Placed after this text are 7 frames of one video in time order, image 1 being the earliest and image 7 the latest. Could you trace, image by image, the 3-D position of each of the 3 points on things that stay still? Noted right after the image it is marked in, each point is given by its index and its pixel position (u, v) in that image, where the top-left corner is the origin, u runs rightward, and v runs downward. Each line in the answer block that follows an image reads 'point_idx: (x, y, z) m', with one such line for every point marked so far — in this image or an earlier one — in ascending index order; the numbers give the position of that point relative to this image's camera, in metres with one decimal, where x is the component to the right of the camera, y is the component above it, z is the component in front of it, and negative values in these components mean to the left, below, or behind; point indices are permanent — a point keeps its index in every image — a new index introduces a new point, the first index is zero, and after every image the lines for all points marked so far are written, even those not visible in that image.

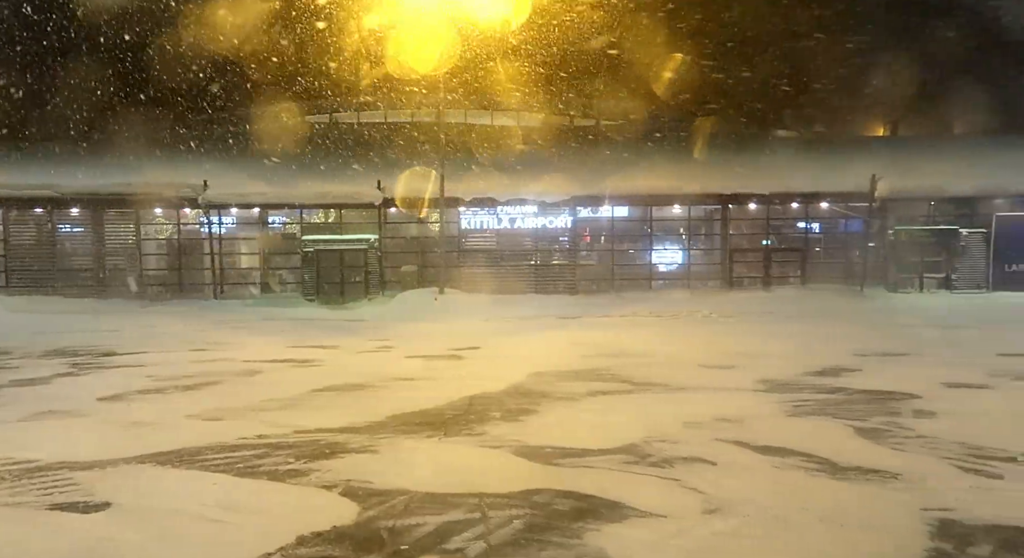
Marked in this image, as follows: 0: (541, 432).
0: (+0.3, -1.5, +8.4) m
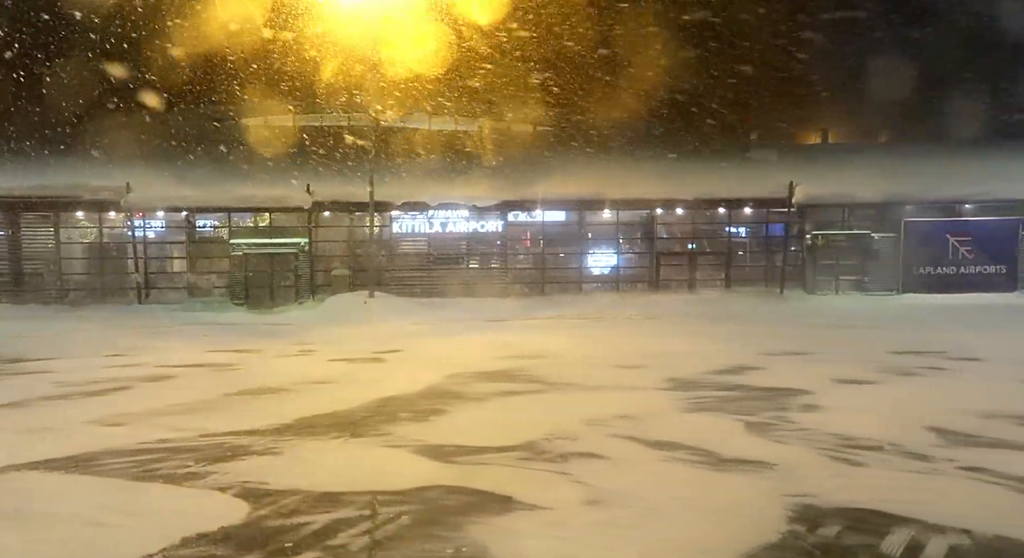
0: (-0.7, -1.5, +8.5) m
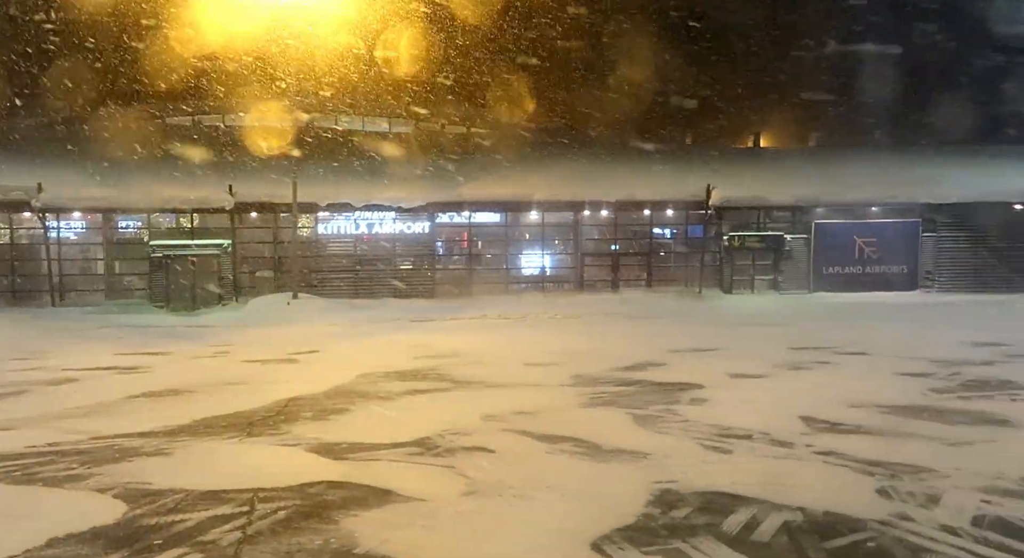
0: (-1.7, -1.5, +8.6) m
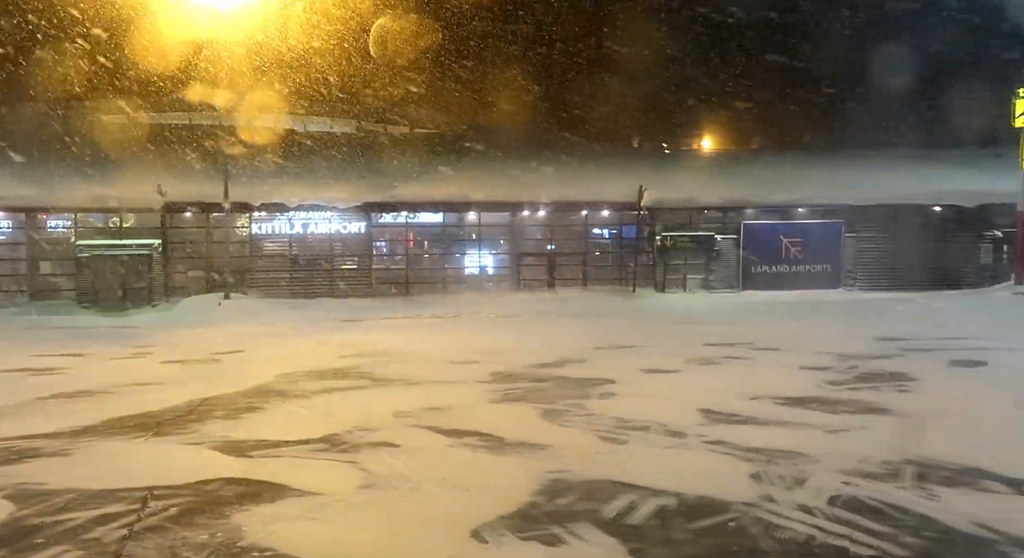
0: (-2.5, -1.5, +8.5) m
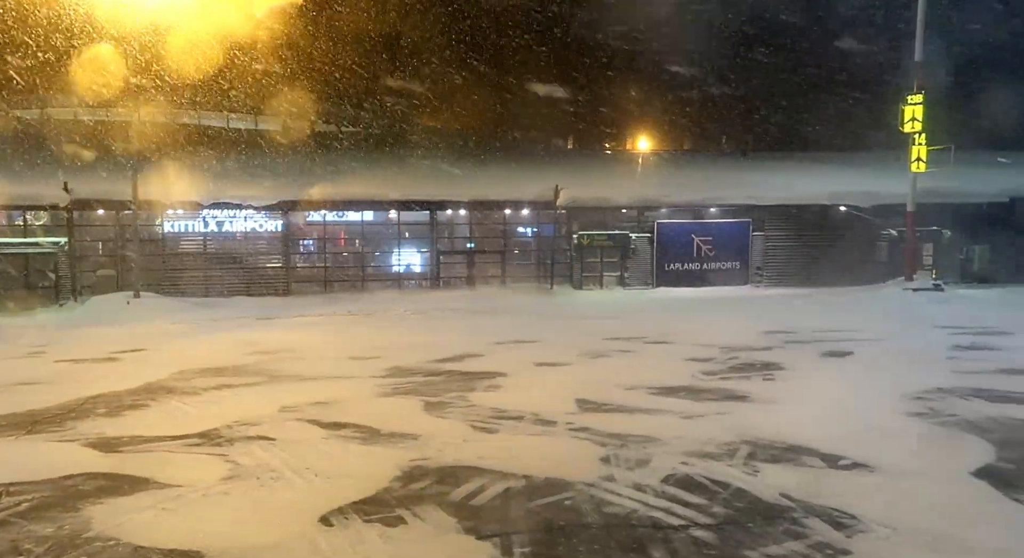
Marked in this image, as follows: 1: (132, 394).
0: (-3.7, -1.4, +8.4) m
1: (-4.8, -1.5, +11.0) m
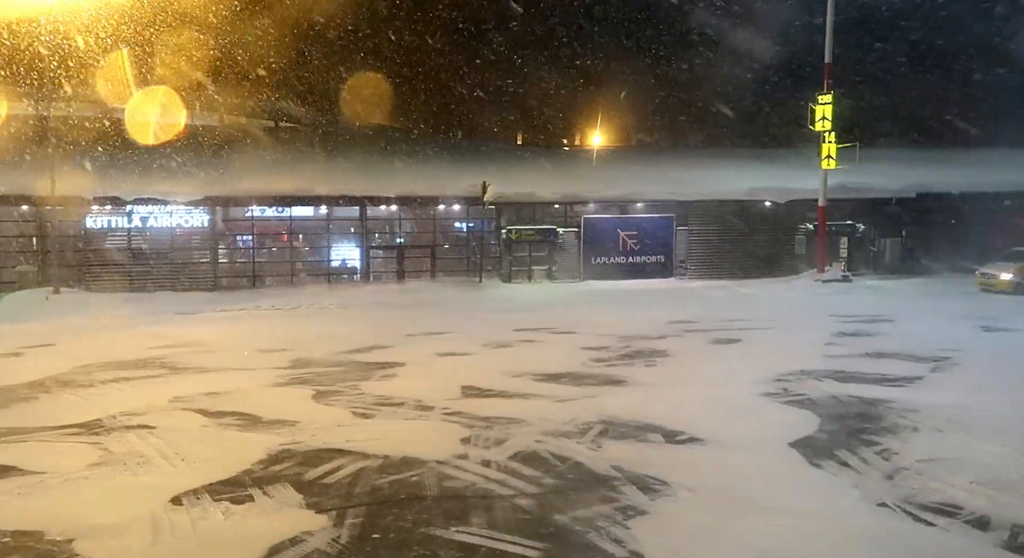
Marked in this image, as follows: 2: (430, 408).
0: (-4.7, -1.3, +8.3) m
1: (-6.0, -1.4, +10.7) m
2: (-0.6, -1.0, +6.7) m
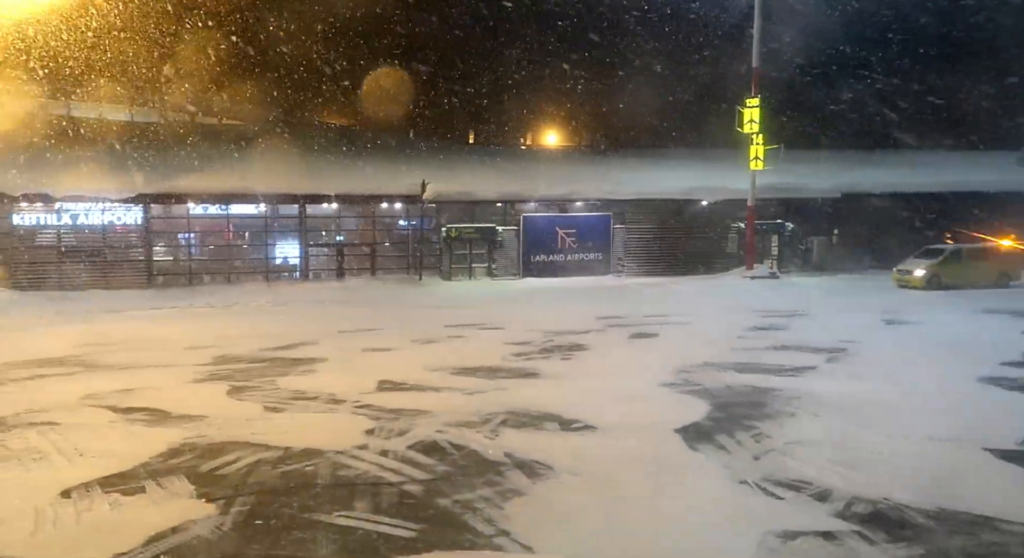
0: (-5.5, -1.3, +8.0) m
1: (-7.0, -1.3, +10.4) m
2: (-1.3, -1.0, +6.7) m
